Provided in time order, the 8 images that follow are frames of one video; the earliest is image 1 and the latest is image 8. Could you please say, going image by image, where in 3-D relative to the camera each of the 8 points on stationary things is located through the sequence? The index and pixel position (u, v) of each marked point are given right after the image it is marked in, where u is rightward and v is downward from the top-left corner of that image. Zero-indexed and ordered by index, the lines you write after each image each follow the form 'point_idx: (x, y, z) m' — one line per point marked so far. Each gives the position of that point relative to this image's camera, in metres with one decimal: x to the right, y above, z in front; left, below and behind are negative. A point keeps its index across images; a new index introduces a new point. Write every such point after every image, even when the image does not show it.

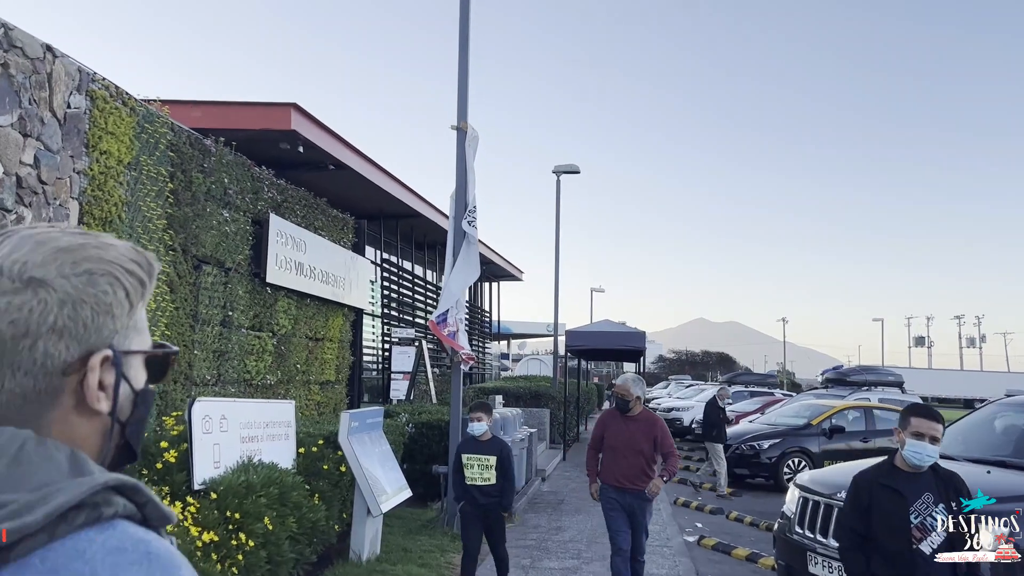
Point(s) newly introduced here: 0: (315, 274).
0: (-2.7, +0.2, +11.0) m
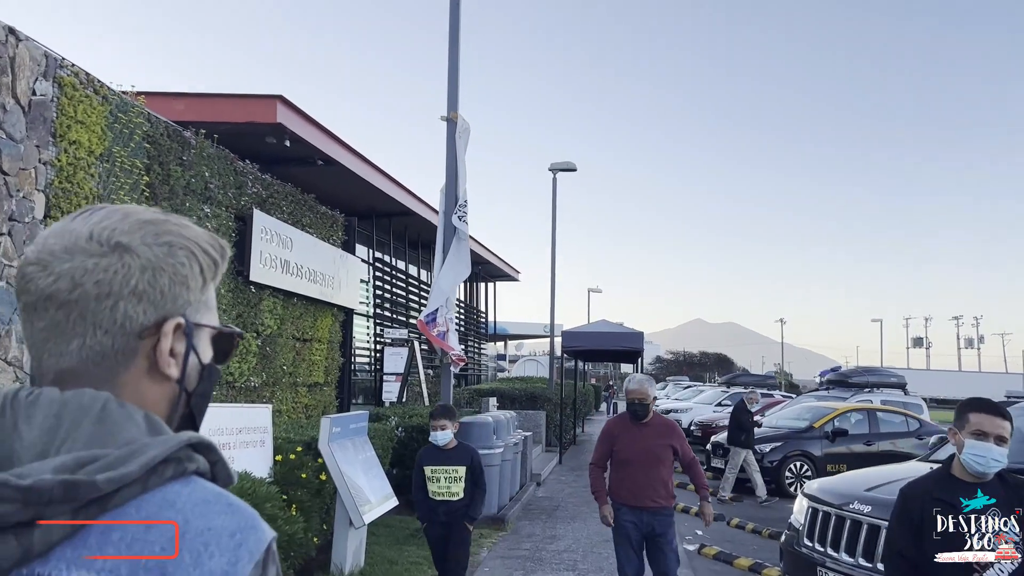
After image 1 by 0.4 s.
0: (-2.8, +0.2, +10.7) m
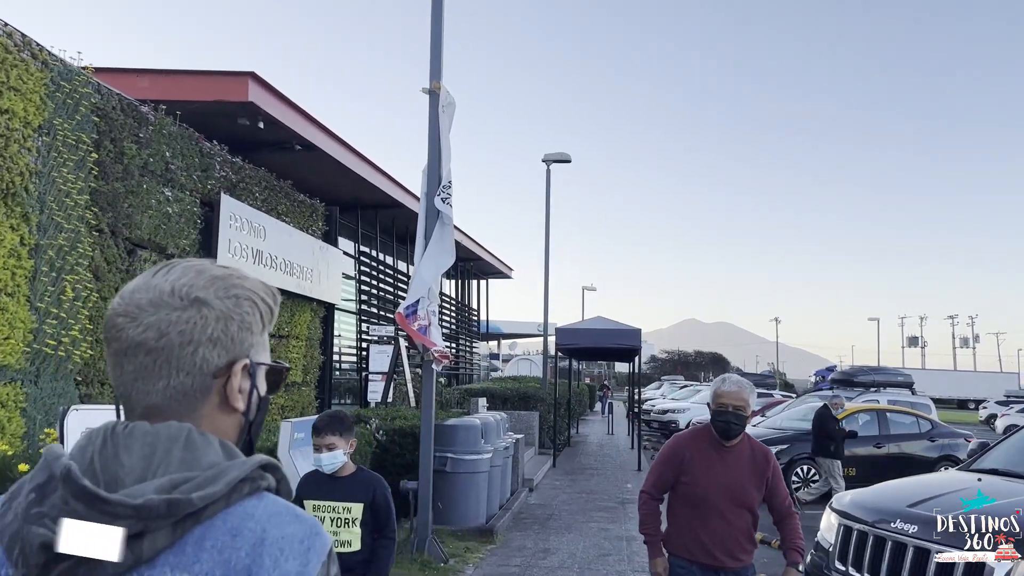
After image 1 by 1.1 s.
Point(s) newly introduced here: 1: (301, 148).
0: (-2.9, +0.3, +9.9) m
1: (-2.8, +1.9, +10.8) m
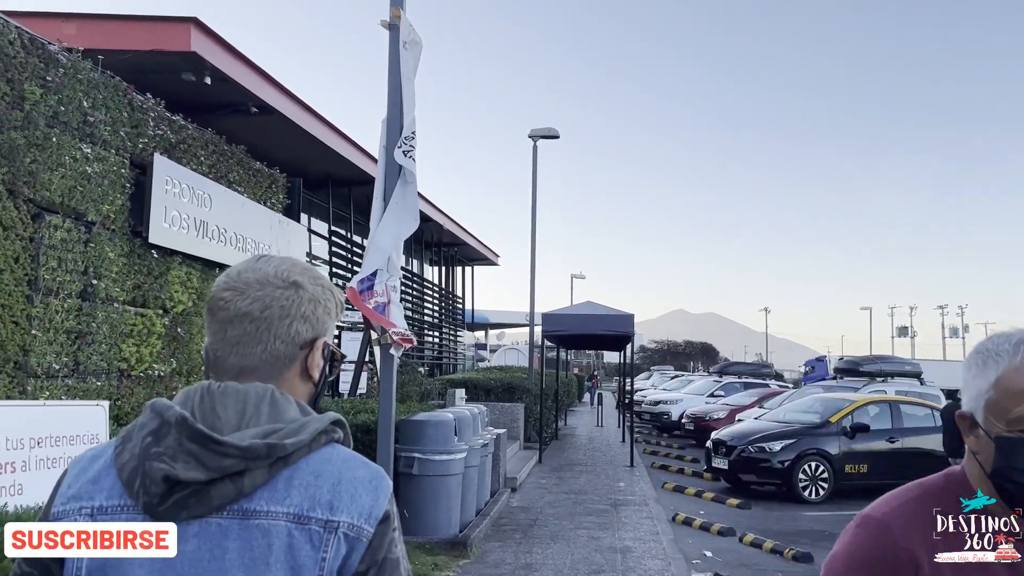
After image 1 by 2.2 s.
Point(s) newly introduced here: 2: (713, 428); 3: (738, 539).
0: (-3.1, +0.5, +8.8) m
1: (-3.0, +2.1, +9.6) m
2: (+4.5, -3.2, +18.3) m
3: (+2.3, -2.5, +8.2) m
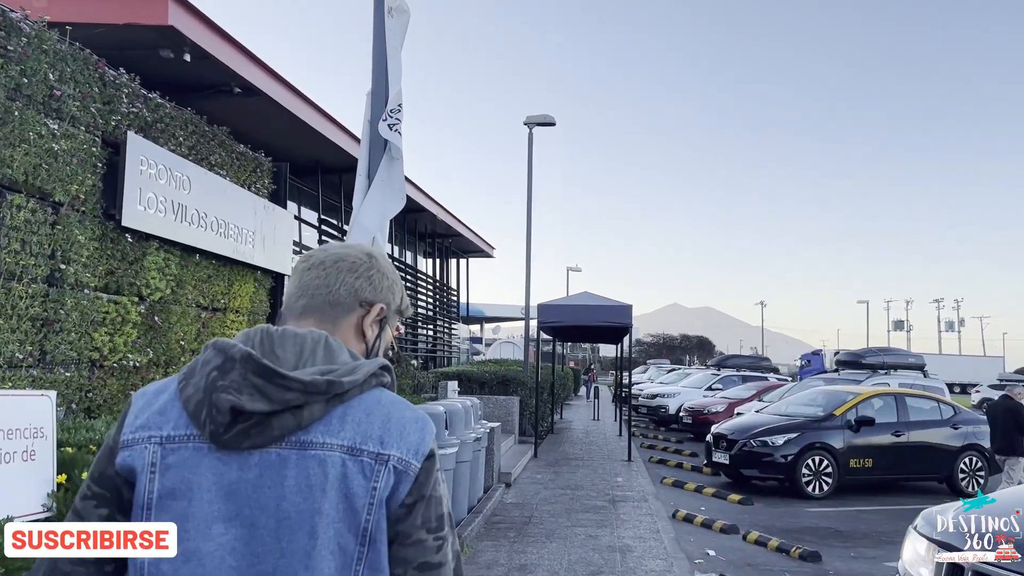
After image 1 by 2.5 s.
0: (-3.2, +0.7, +8.4) m
1: (-3.1, +2.2, +9.2) m
2: (+4.4, -3.0, +18.0) m
3: (+2.2, -2.4, +7.9) m
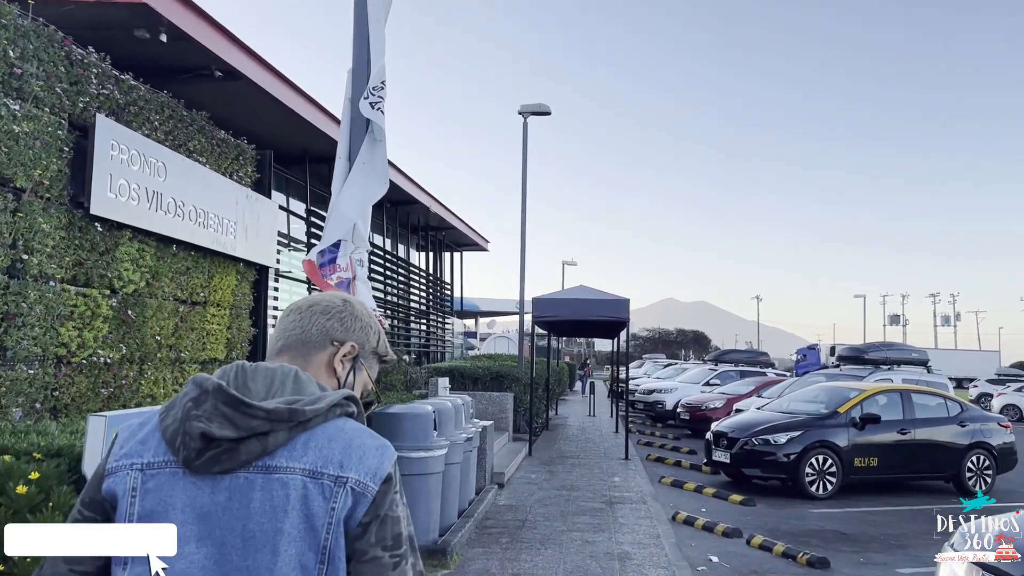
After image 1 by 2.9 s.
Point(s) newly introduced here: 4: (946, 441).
0: (-3.2, +0.7, +8.0) m
1: (-3.2, +2.3, +8.8) m
2: (+4.3, -2.8, +17.7) m
3: (+2.2, -2.4, +7.5) m
4: (+5.8, -2.0, +10.9) m
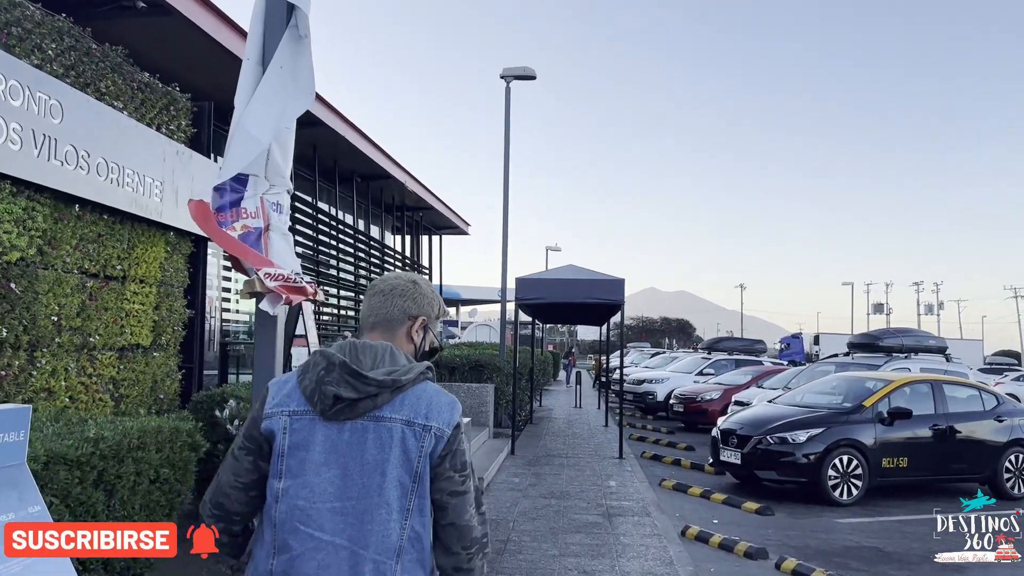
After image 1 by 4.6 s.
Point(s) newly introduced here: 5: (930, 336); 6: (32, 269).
0: (-3.4, +1.0, +6.6) m
1: (-3.4, +2.6, +7.3) m
2: (+3.9, -2.5, +16.4) m
3: (+2.0, -2.1, +6.2) m
4: (+5.6, -1.8, +9.6) m
5: (+7.2, -0.8, +14.0) m
6: (-3.6, +0.1, +6.1) m
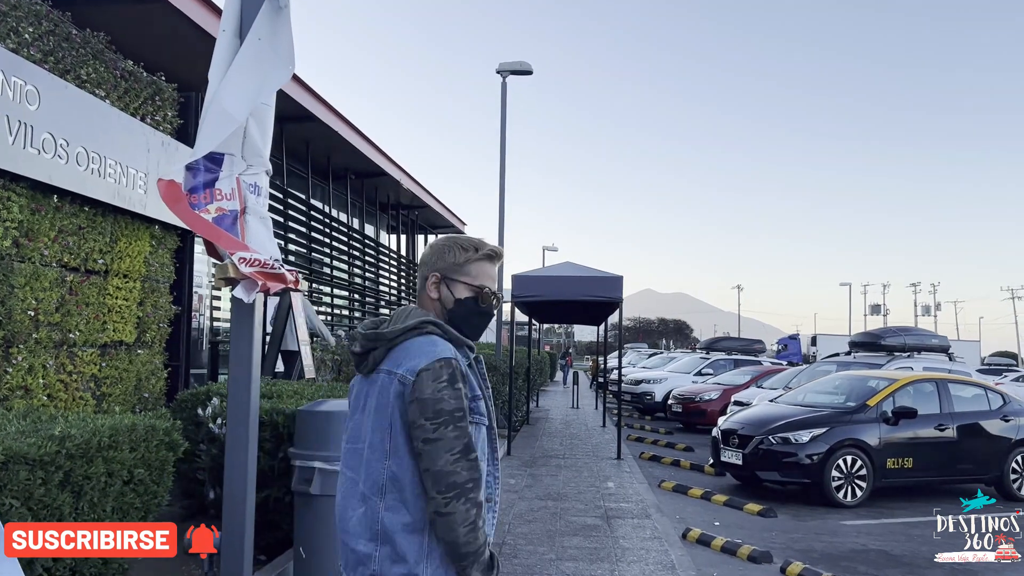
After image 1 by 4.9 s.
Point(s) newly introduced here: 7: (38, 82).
0: (-3.4, +1.0, +6.3) m
1: (-3.4, +2.6, +7.1) m
2: (+3.8, -2.4, +16.2) m
3: (+2.0, -2.1, +6.0) m
4: (+5.6, -1.7, +9.4) m
5: (+7.1, -0.8, +13.8) m
6: (-3.6, +0.2, +5.8) m
7: (-3.4, +1.5, +5.9) m
